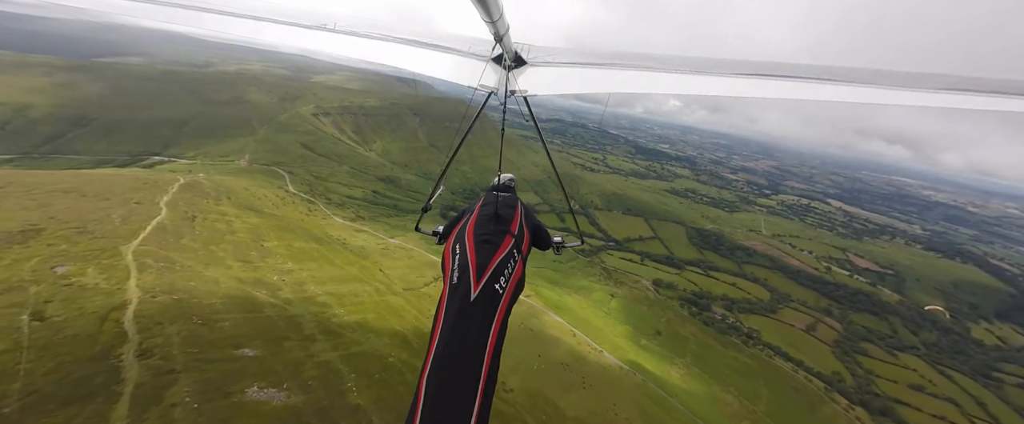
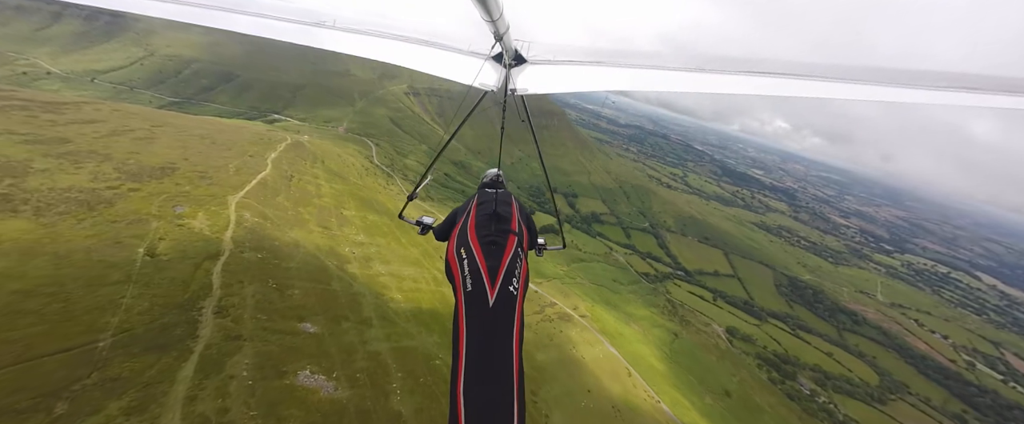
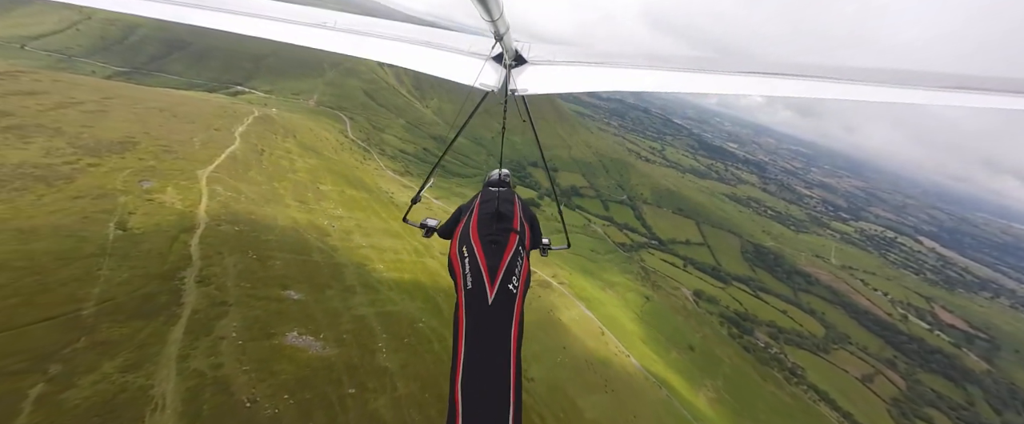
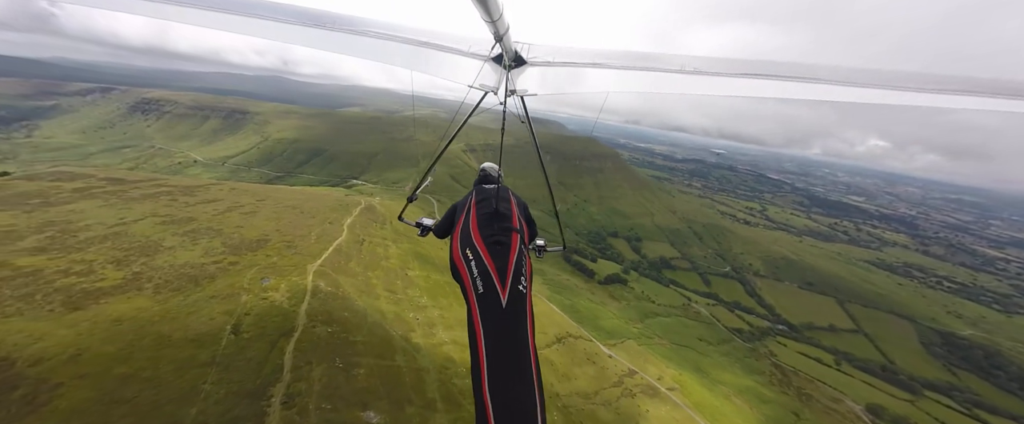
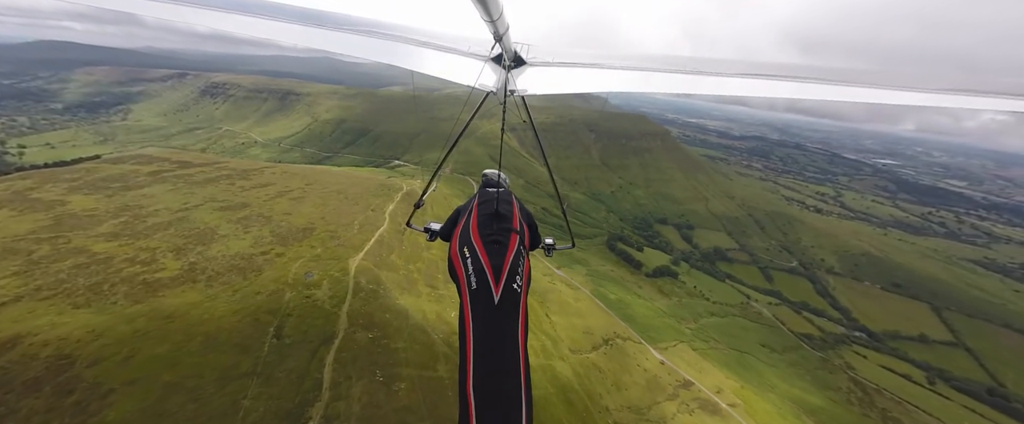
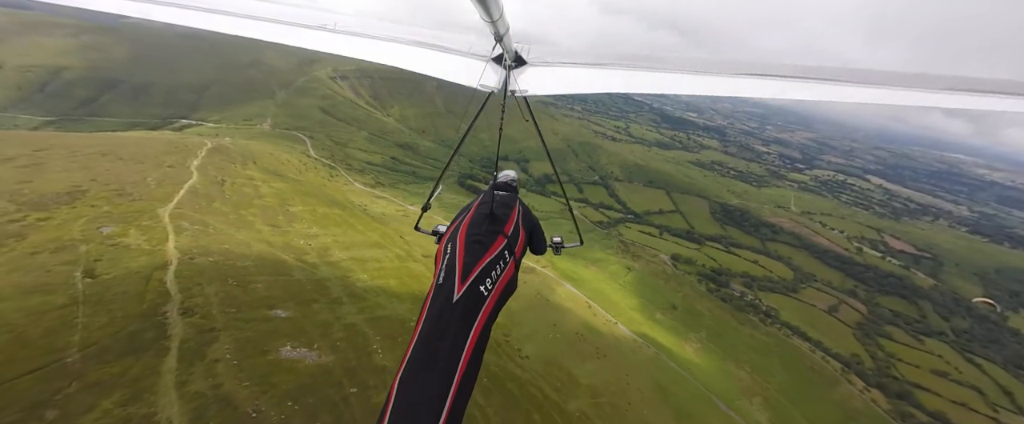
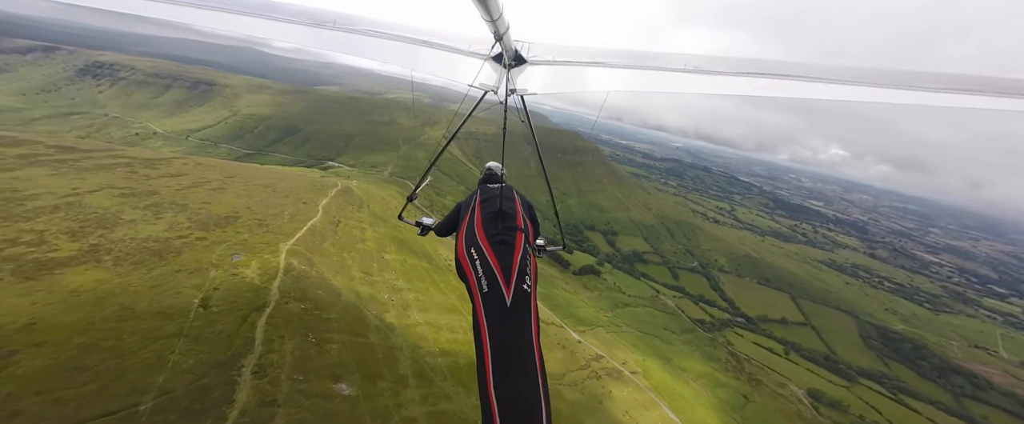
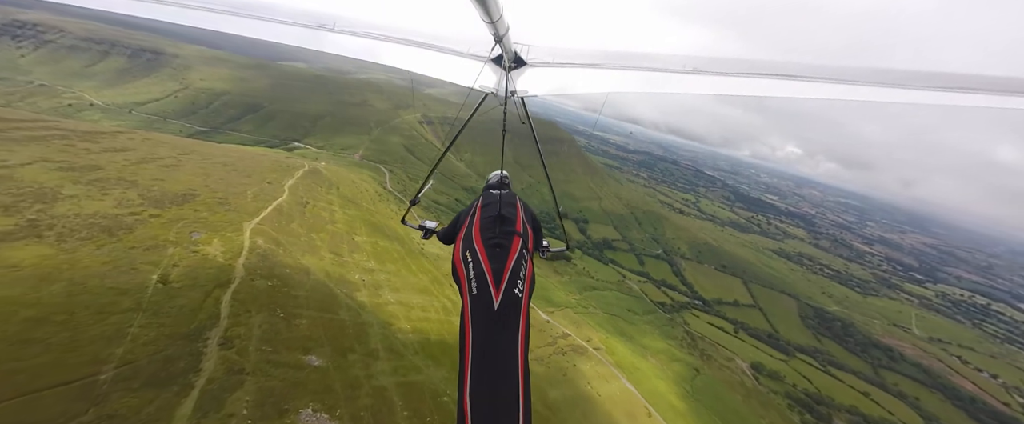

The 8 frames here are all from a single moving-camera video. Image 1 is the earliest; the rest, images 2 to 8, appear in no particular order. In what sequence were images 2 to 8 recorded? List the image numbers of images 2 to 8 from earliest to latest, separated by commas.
6, 3, 2, 8, 7, 4, 5
